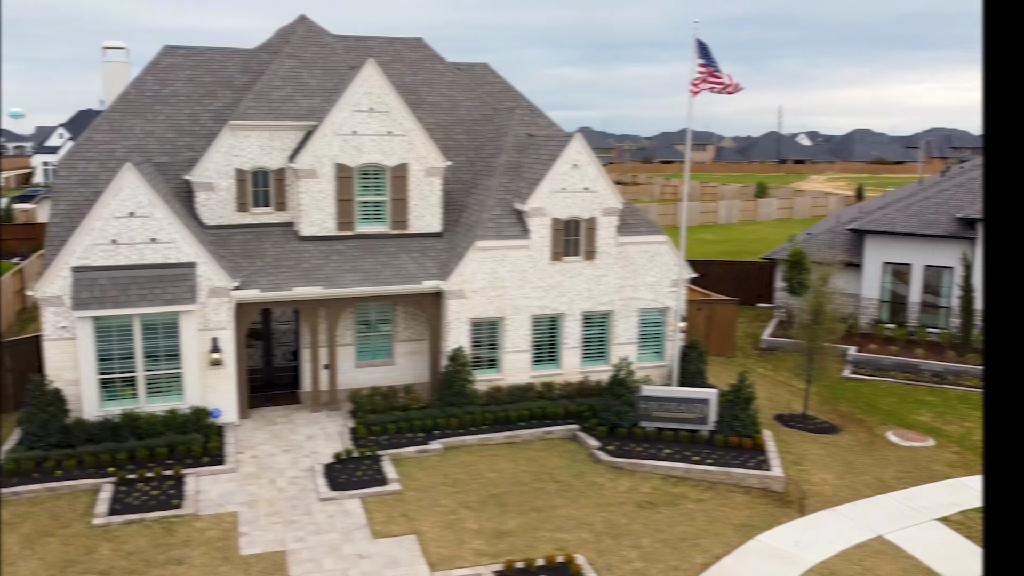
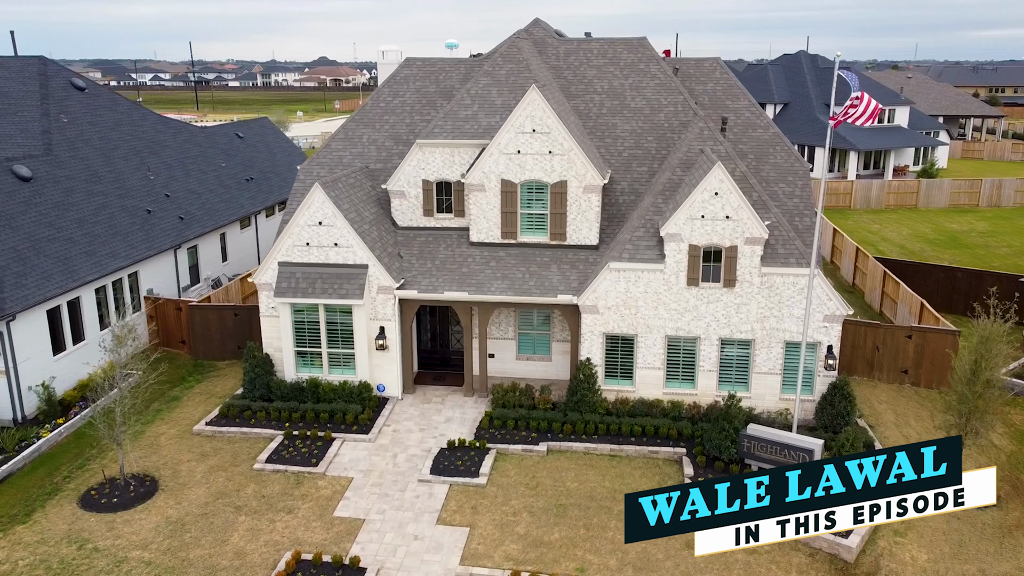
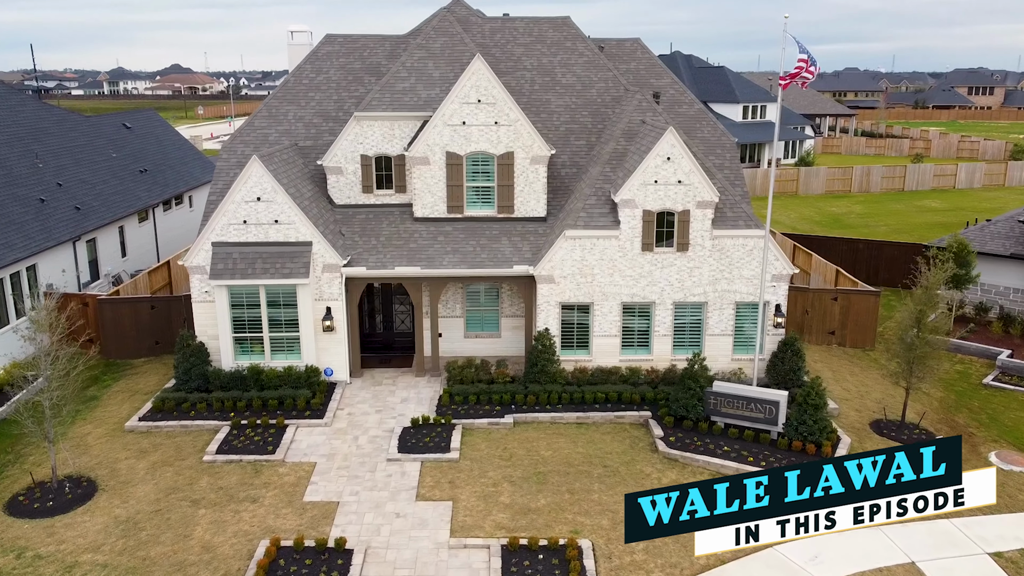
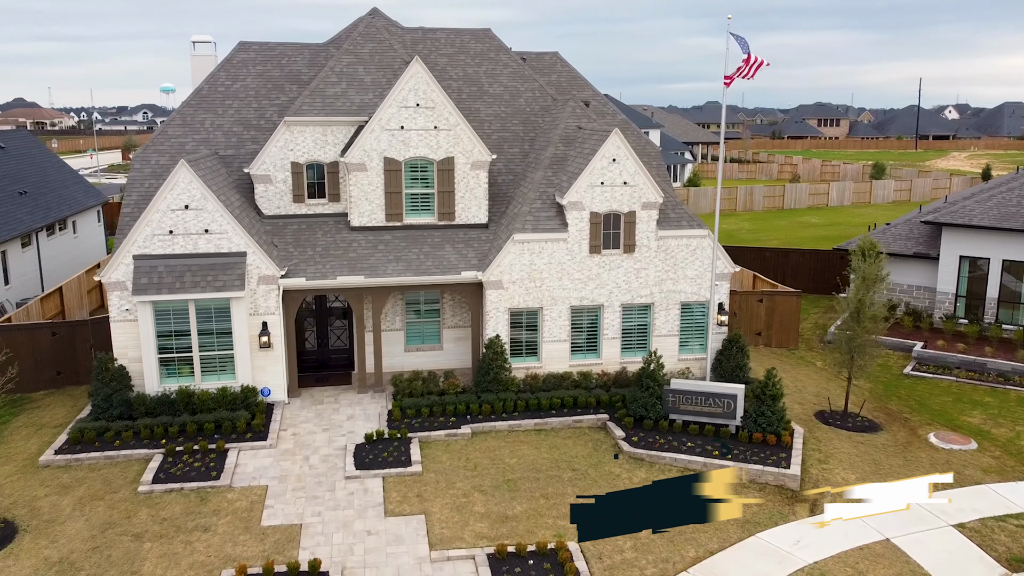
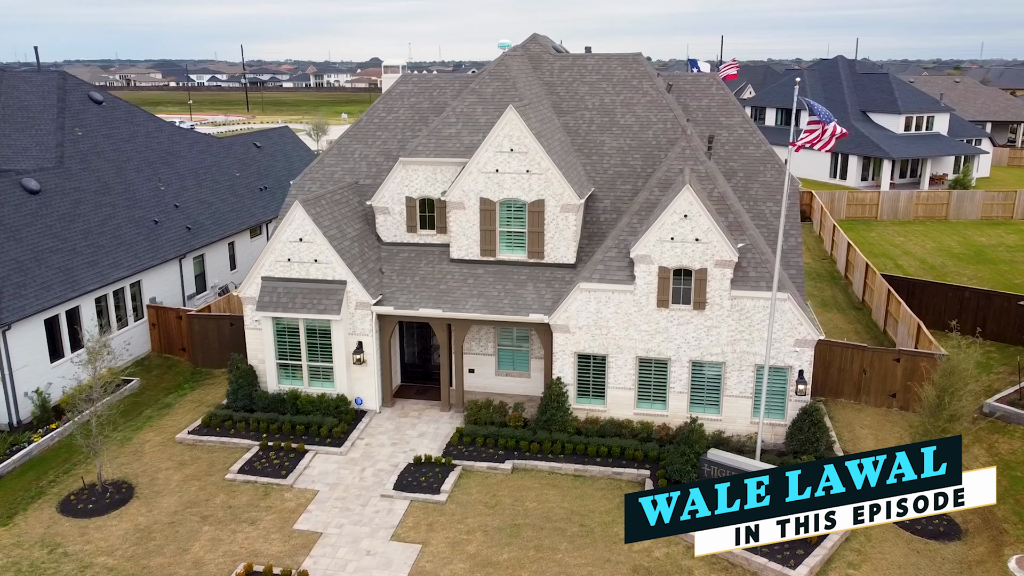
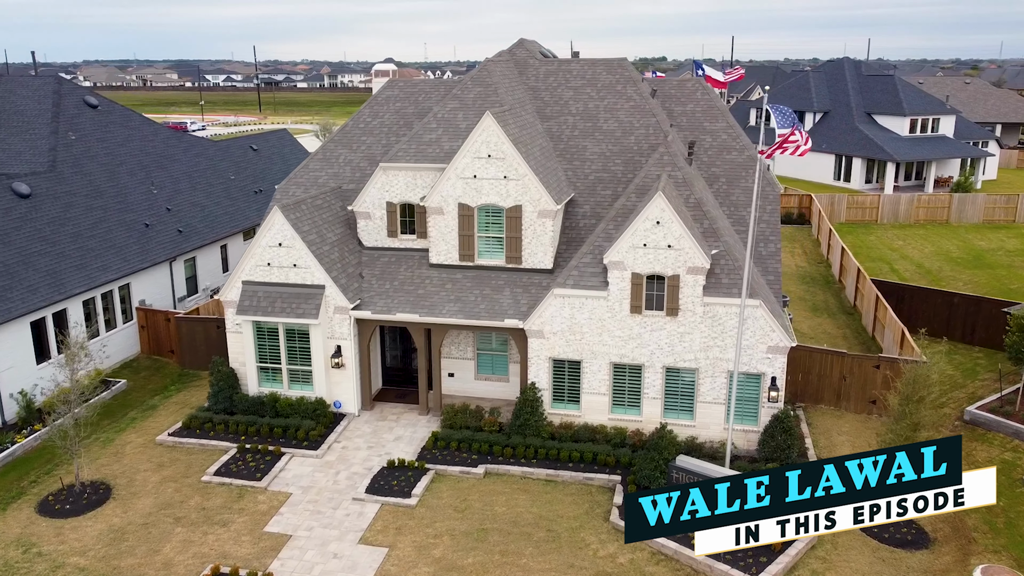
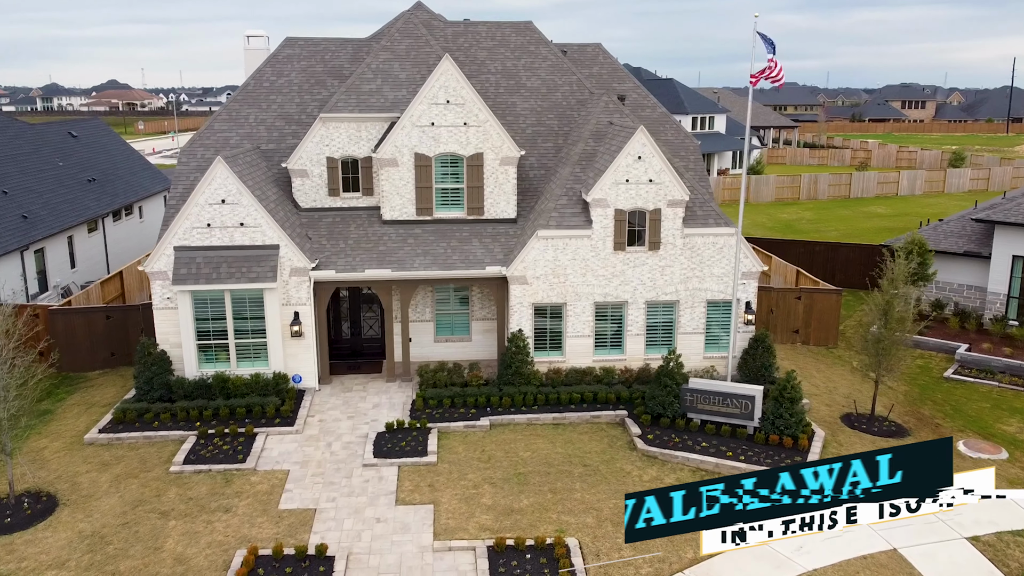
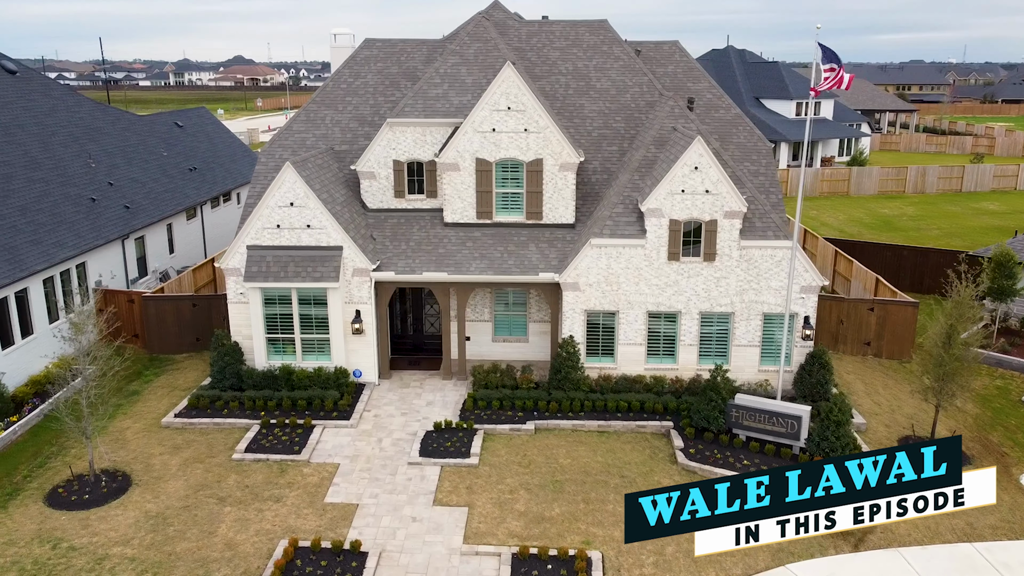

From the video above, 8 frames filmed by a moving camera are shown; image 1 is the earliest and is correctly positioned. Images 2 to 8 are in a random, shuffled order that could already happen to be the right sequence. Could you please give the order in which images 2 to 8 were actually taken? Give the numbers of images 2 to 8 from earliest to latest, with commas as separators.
4, 7, 3, 8, 2, 5, 6
